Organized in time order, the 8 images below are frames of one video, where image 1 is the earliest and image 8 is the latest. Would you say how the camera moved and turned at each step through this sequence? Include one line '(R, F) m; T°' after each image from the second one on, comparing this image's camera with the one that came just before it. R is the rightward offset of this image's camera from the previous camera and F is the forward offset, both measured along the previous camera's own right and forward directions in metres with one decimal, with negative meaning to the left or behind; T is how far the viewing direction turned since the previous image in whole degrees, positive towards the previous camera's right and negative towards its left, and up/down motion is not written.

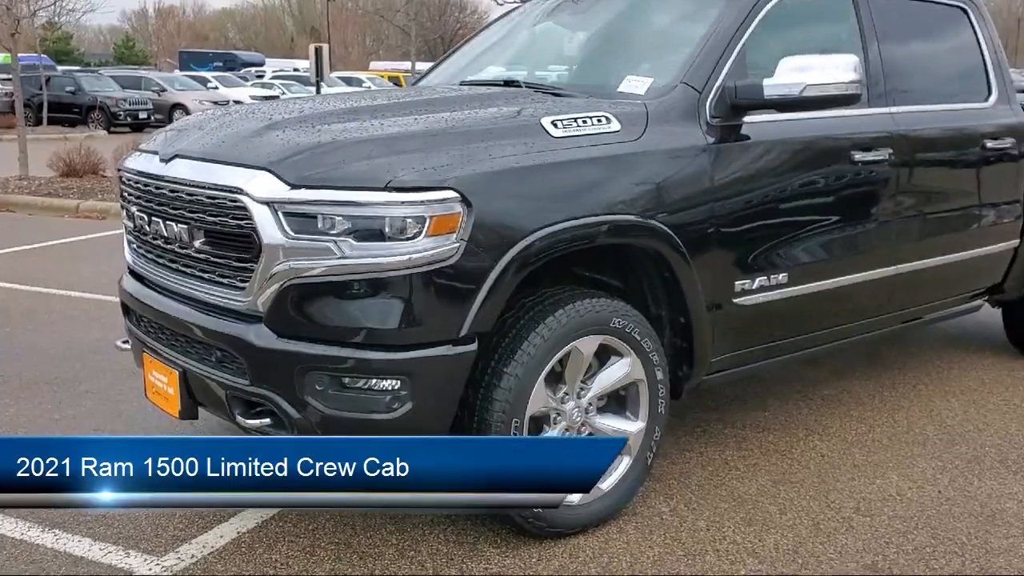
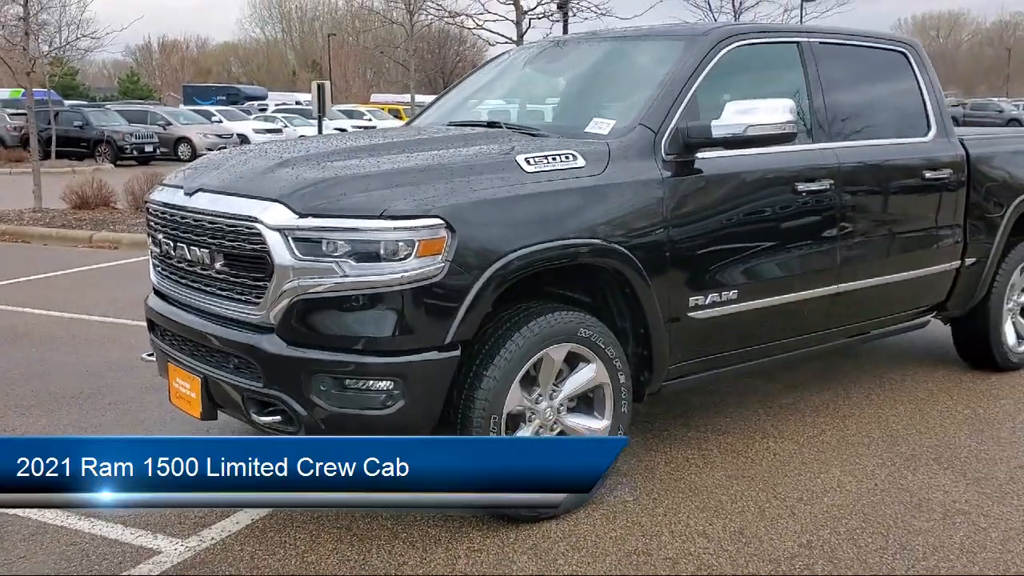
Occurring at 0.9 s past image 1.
(+0.1, -0.4) m; 0°
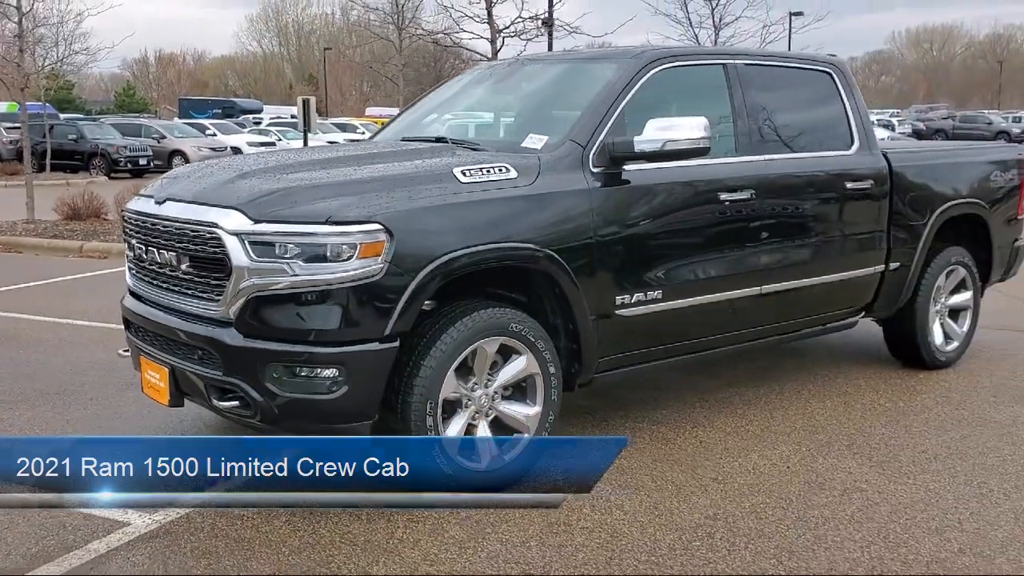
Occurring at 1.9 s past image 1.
(+0.2, -0.4) m; 0°
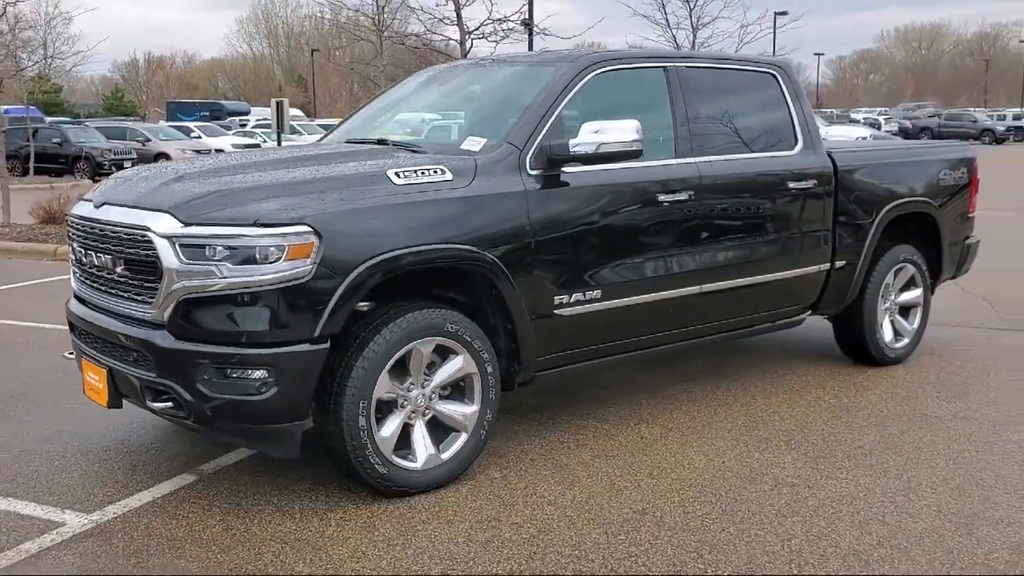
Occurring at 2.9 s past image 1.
(+0.2, -0.1) m; 0°
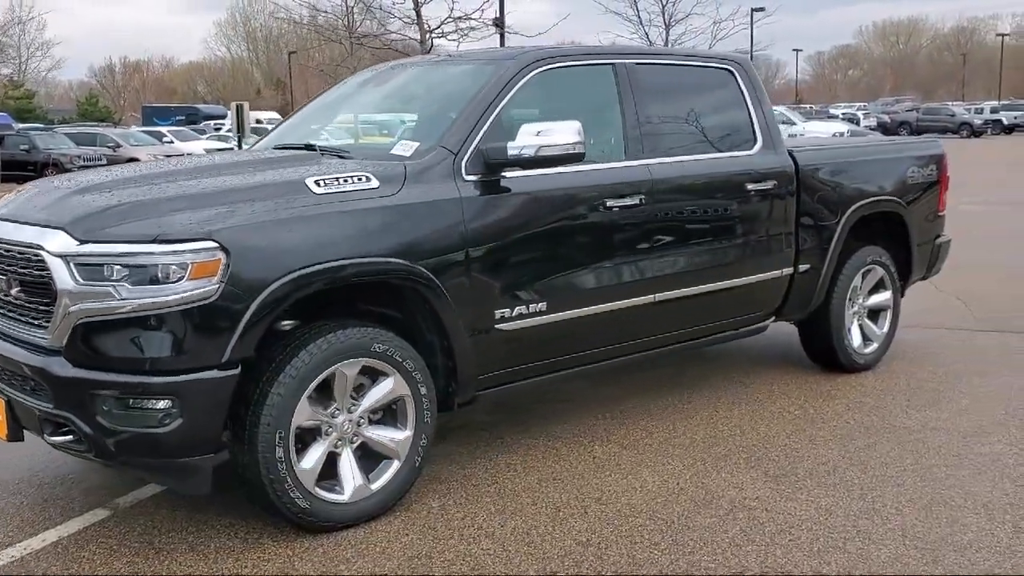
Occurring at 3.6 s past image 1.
(+0.2, +0.3) m; +1°
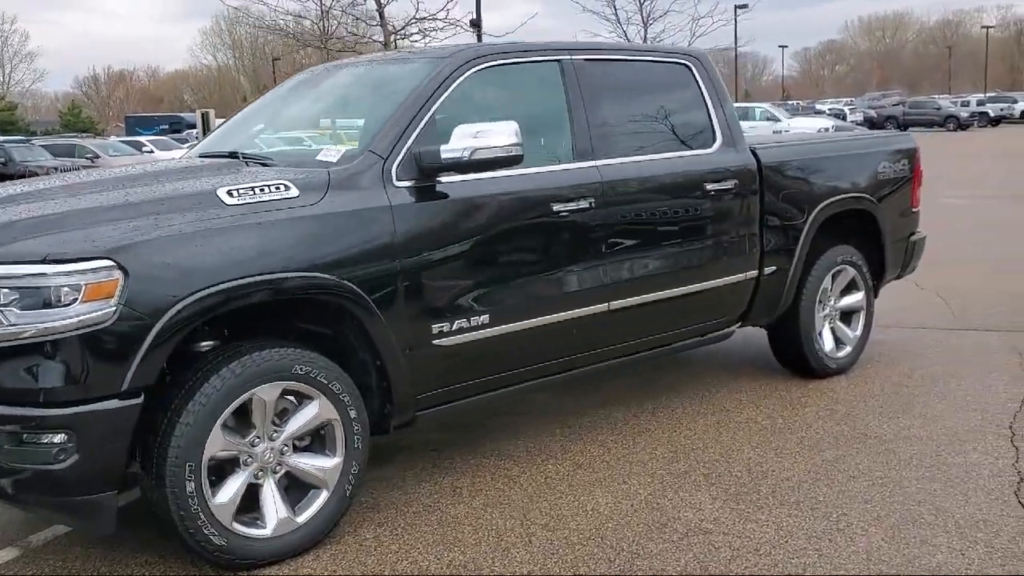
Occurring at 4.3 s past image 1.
(+0.2, +0.3) m; 0°
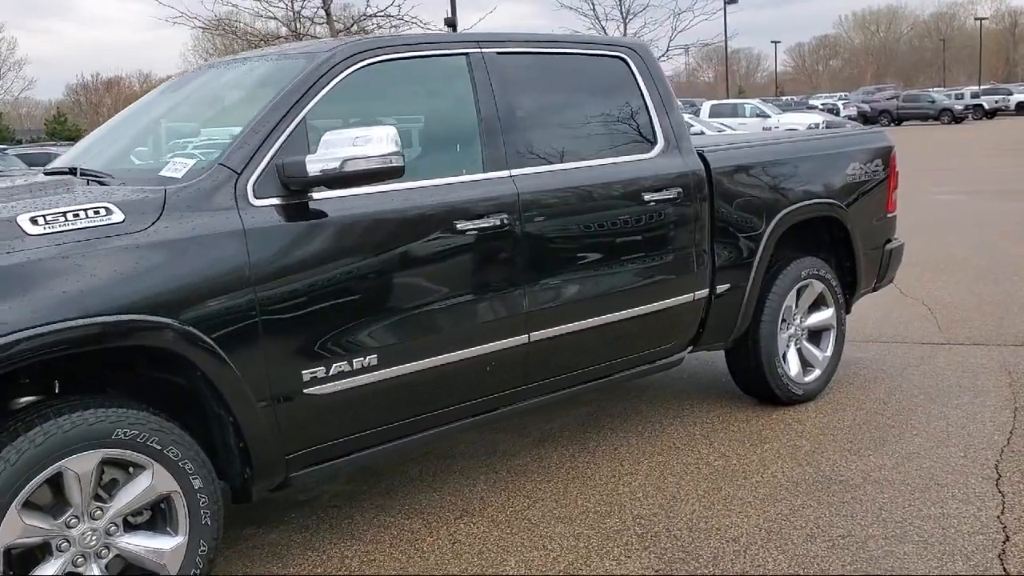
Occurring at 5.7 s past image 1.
(+0.4, +0.6) m; 0°
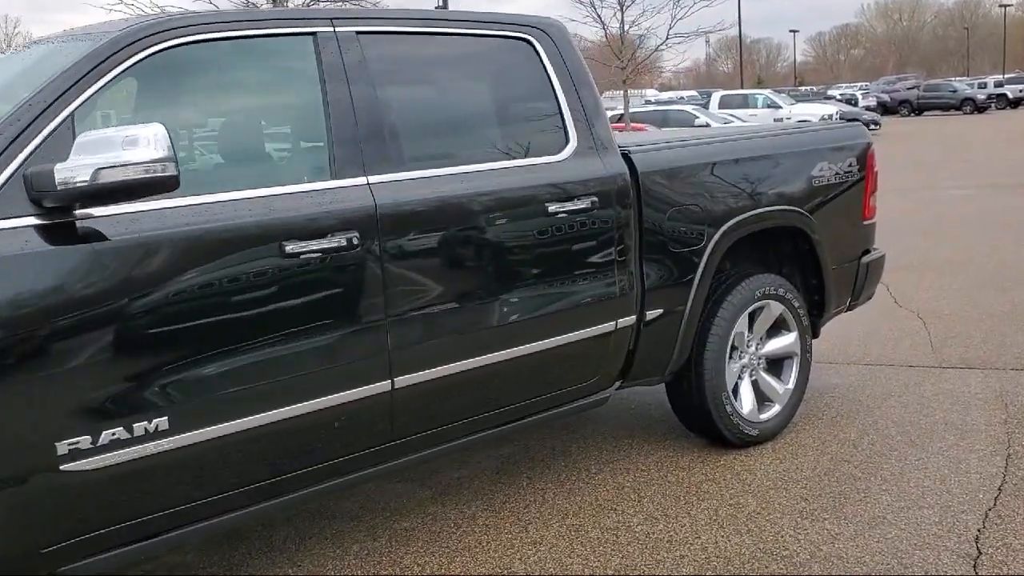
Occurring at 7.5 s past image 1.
(+0.5, +0.7) m; -1°
